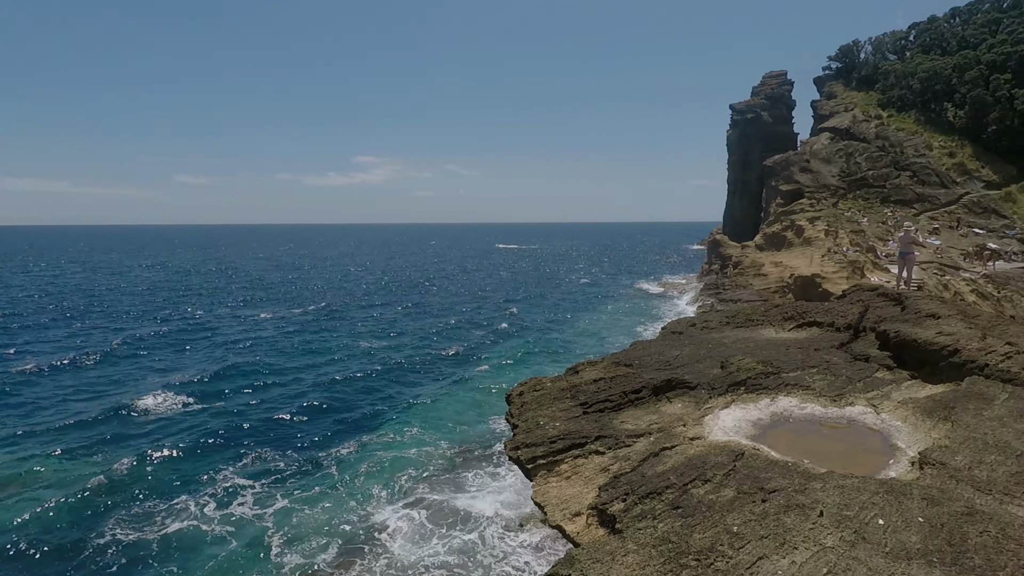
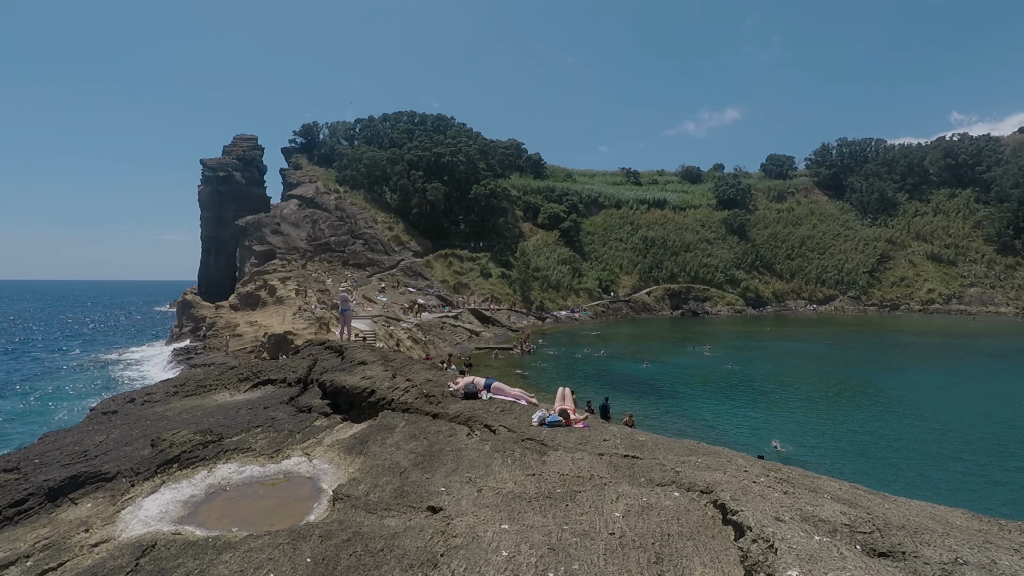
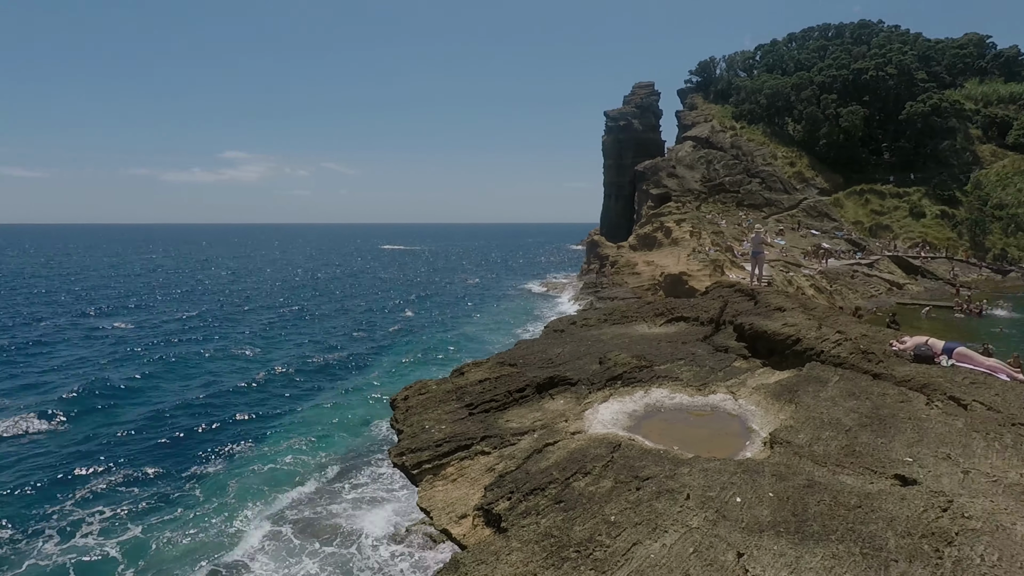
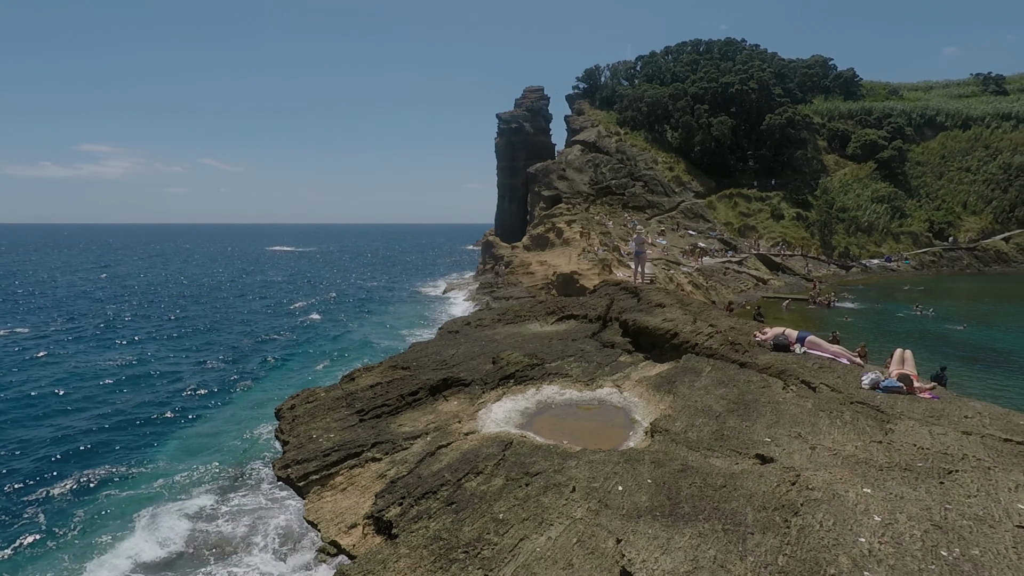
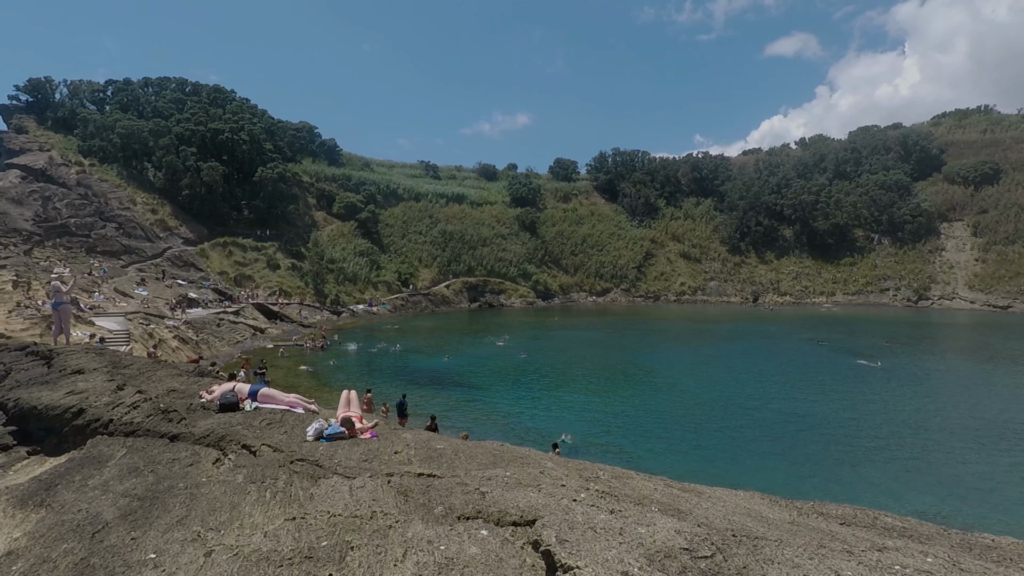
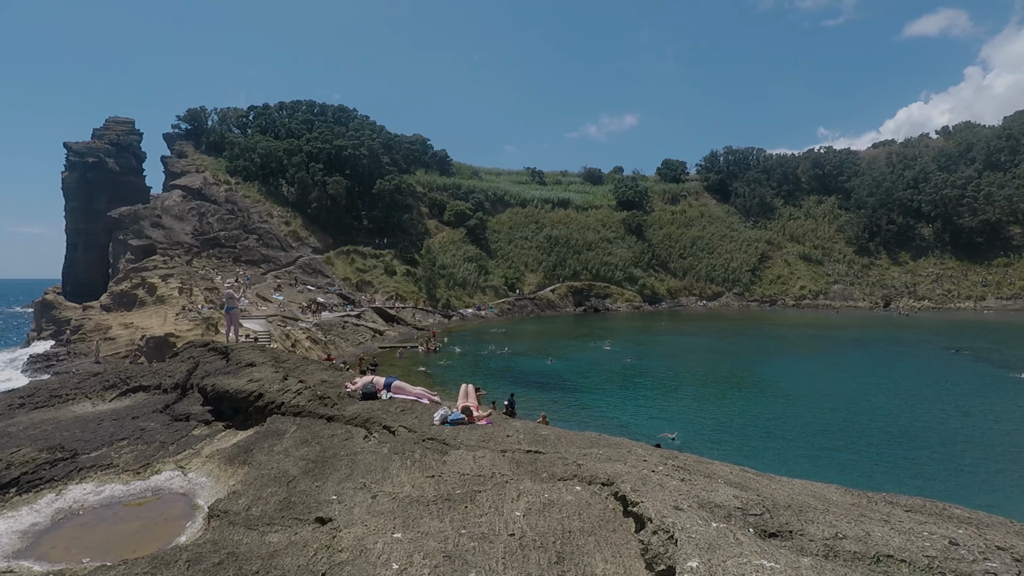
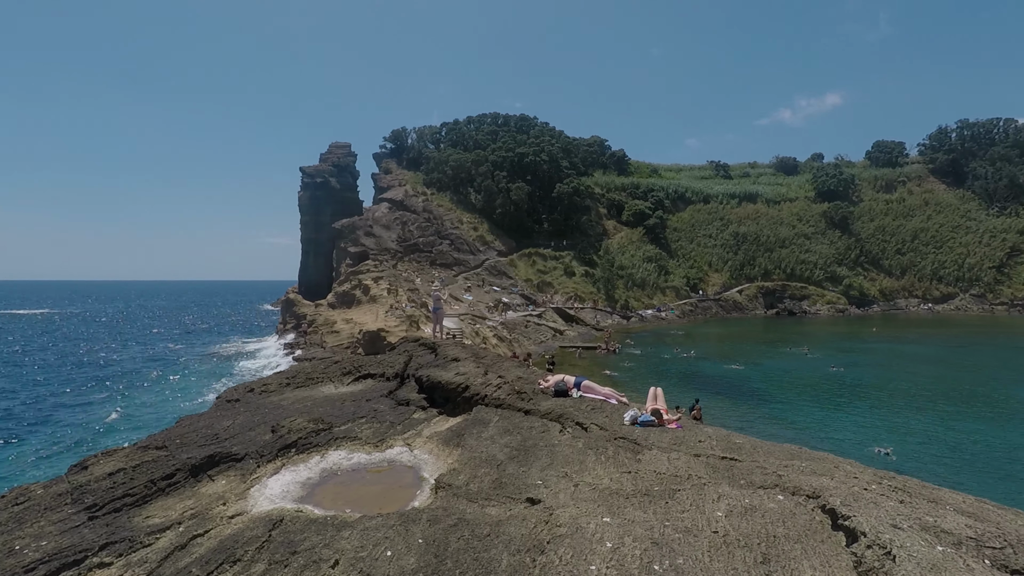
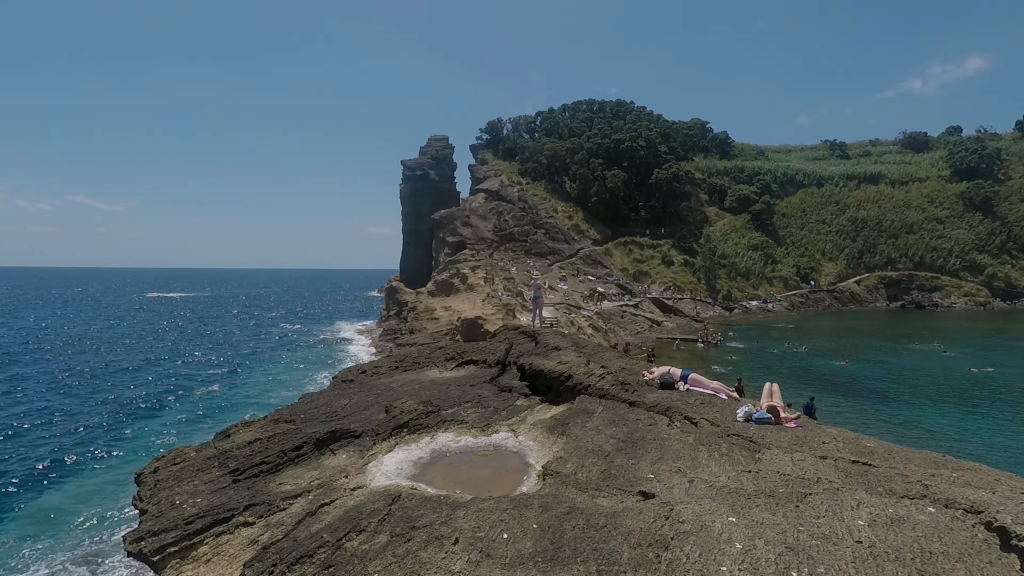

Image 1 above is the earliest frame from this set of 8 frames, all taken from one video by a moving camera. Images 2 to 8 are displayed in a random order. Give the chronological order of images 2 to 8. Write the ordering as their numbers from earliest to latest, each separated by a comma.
3, 4, 8, 7, 2, 6, 5
